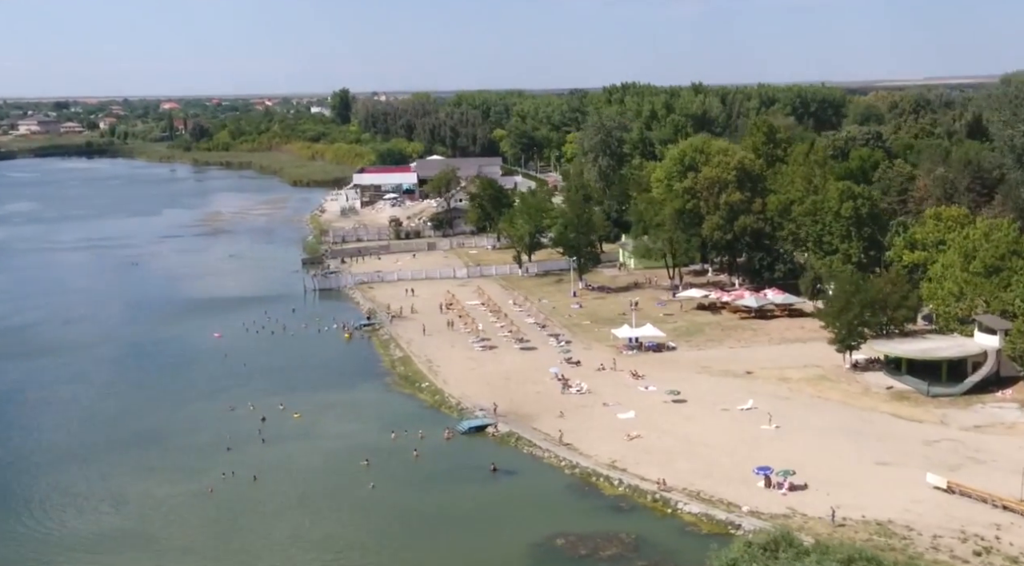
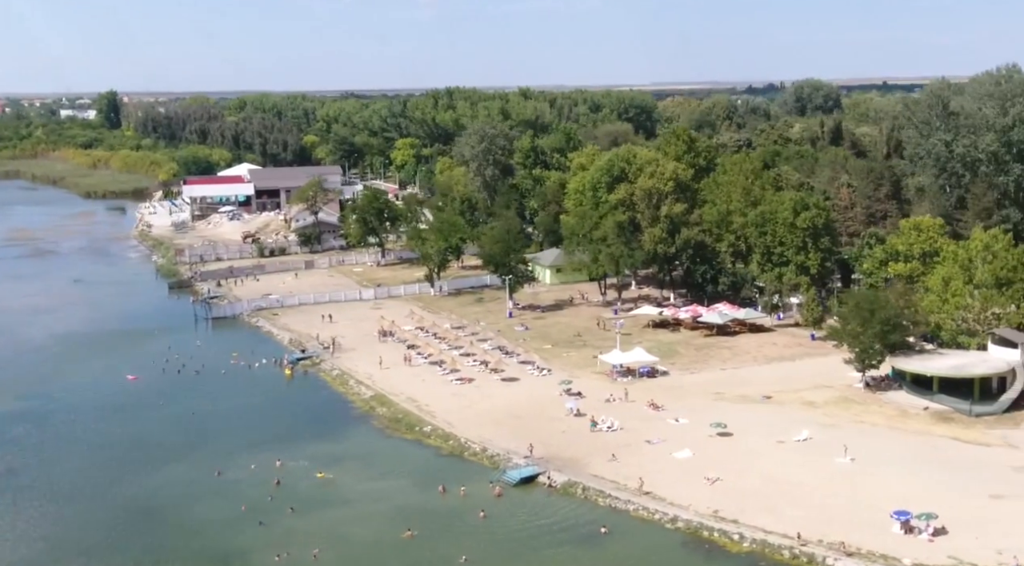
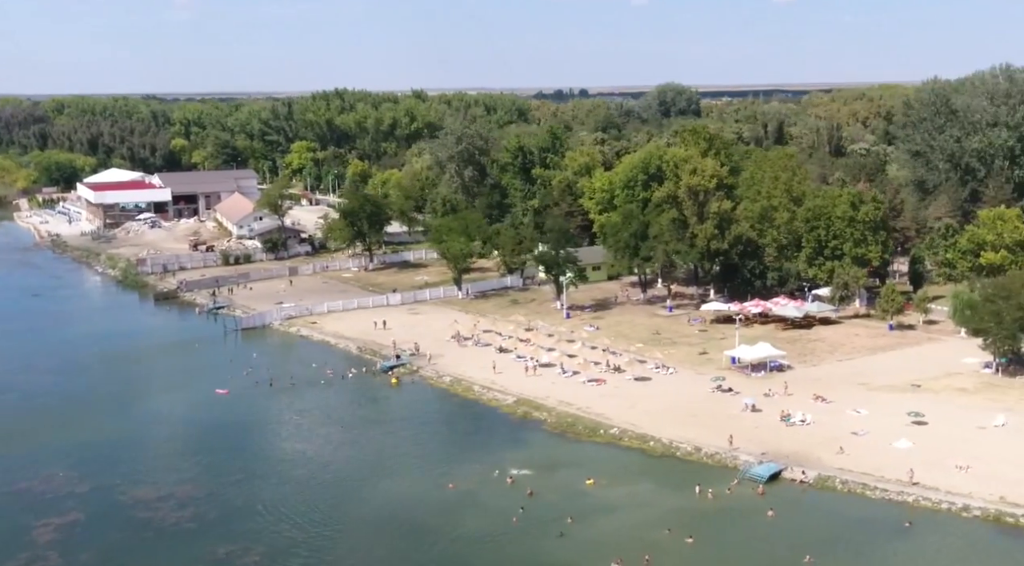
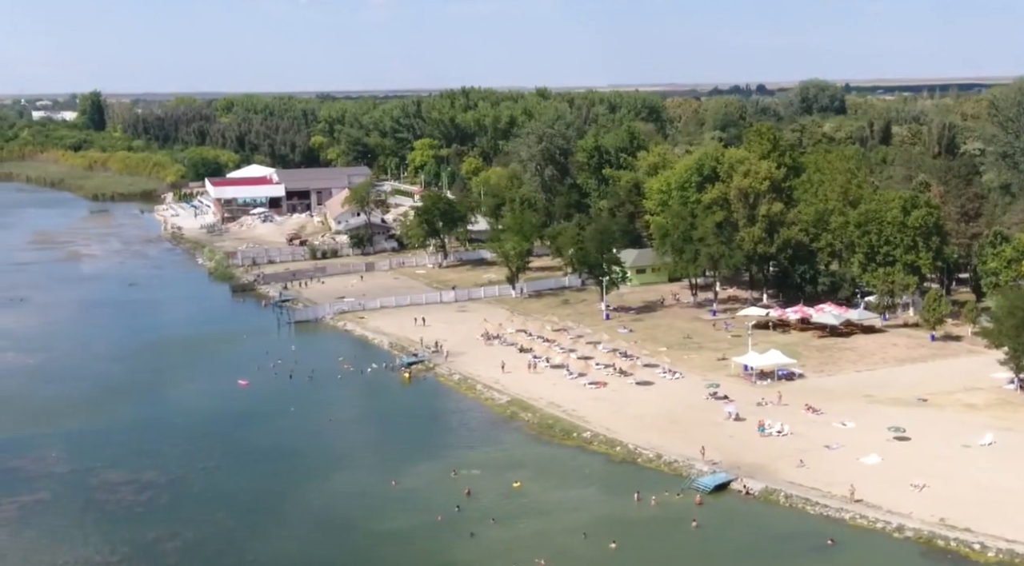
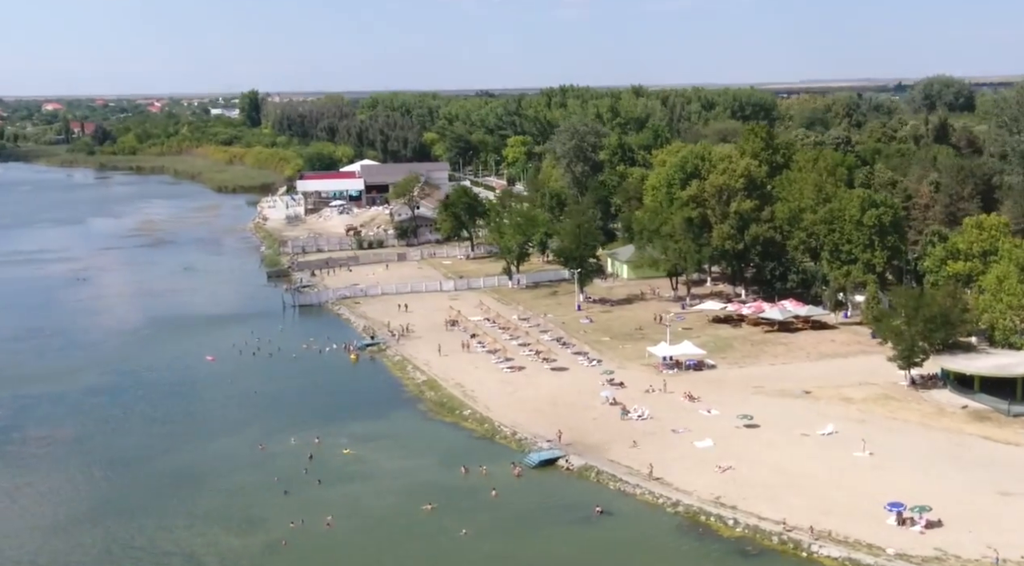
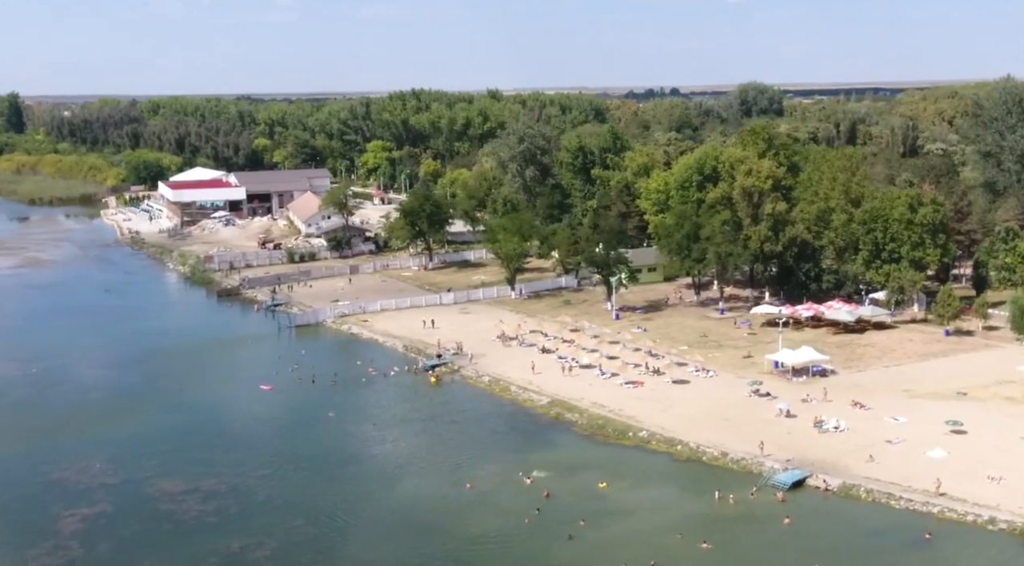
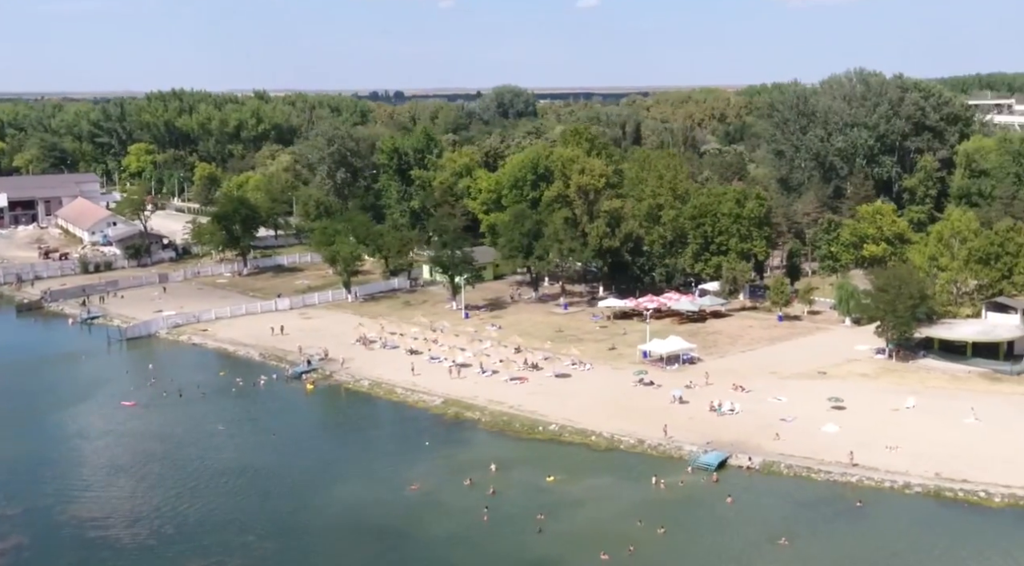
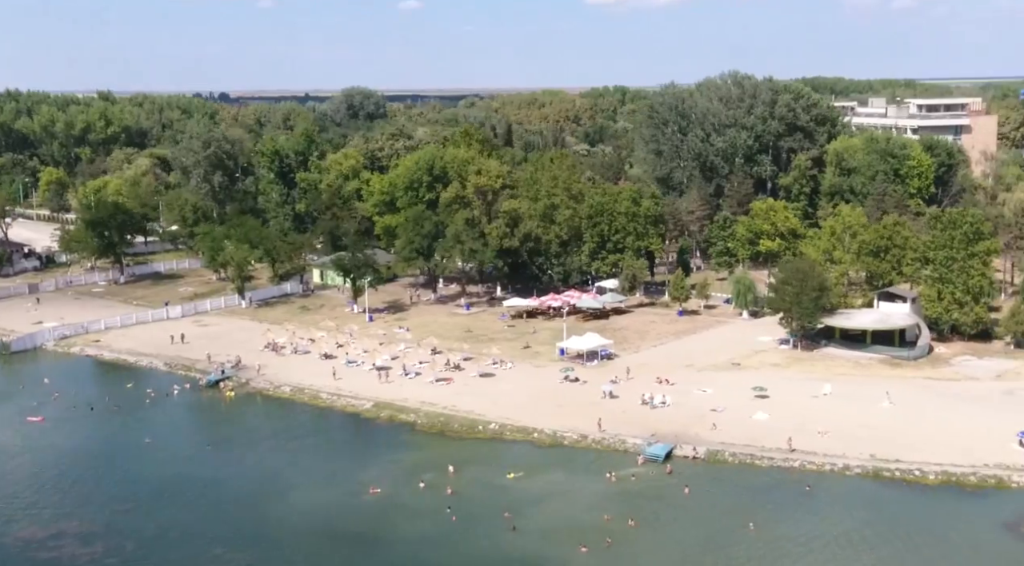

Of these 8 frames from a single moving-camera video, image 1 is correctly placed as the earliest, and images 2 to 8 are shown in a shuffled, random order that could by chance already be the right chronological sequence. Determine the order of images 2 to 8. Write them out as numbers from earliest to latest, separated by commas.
5, 2, 4, 6, 3, 7, 8
